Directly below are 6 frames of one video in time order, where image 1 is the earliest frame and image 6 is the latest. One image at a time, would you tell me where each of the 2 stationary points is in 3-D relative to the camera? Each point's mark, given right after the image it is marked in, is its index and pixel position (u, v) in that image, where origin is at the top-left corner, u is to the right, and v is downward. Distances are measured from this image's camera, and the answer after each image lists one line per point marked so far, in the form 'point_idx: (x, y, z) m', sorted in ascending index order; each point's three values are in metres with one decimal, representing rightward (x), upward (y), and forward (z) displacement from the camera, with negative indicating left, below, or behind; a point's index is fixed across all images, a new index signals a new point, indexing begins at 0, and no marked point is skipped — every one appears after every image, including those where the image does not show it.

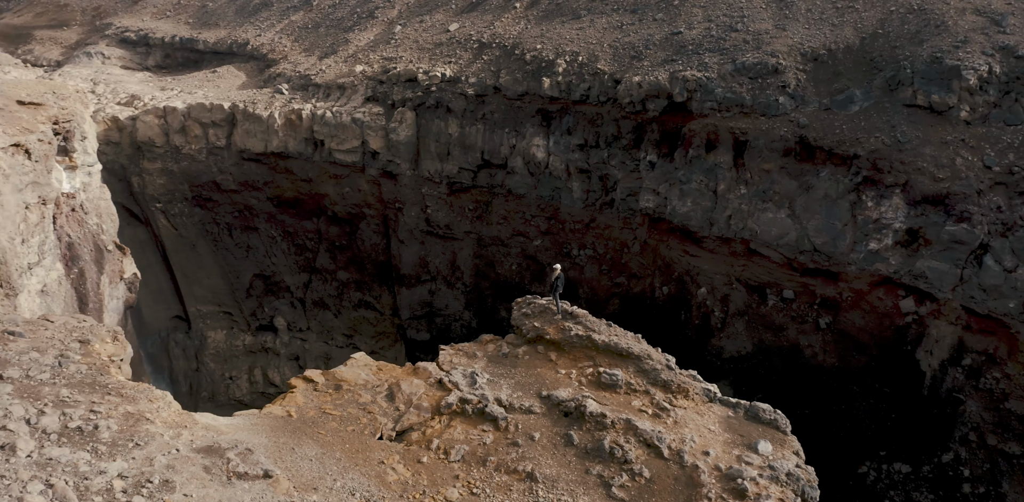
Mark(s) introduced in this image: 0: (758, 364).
0: (+4.4, -1.9, +11.6) m
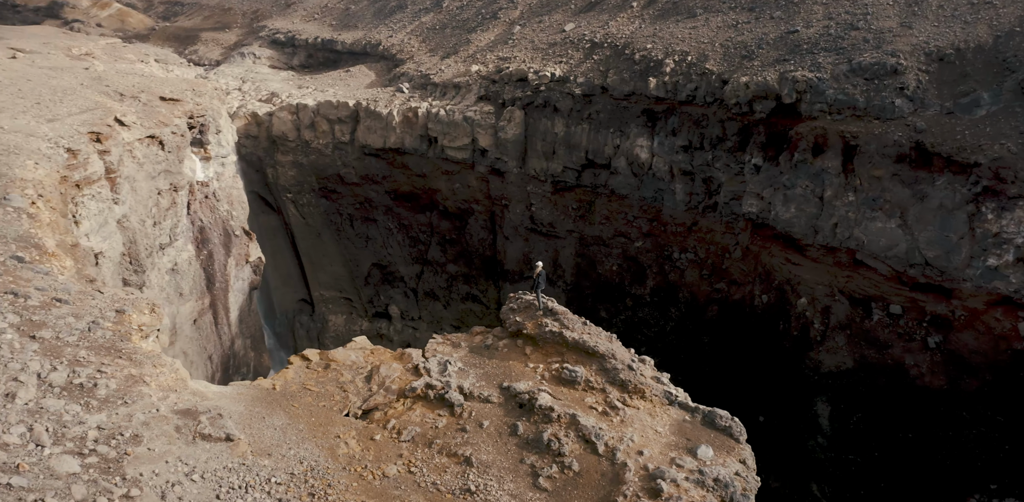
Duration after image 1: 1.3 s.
0: (+5.6, -2.1, +10.8) m
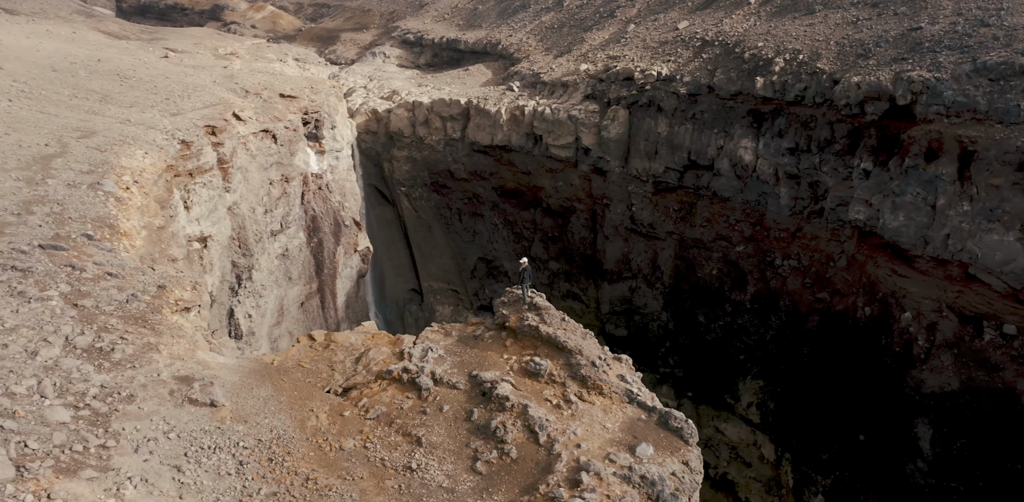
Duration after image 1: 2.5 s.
0: (+6.5, -2.3, +10.0) m
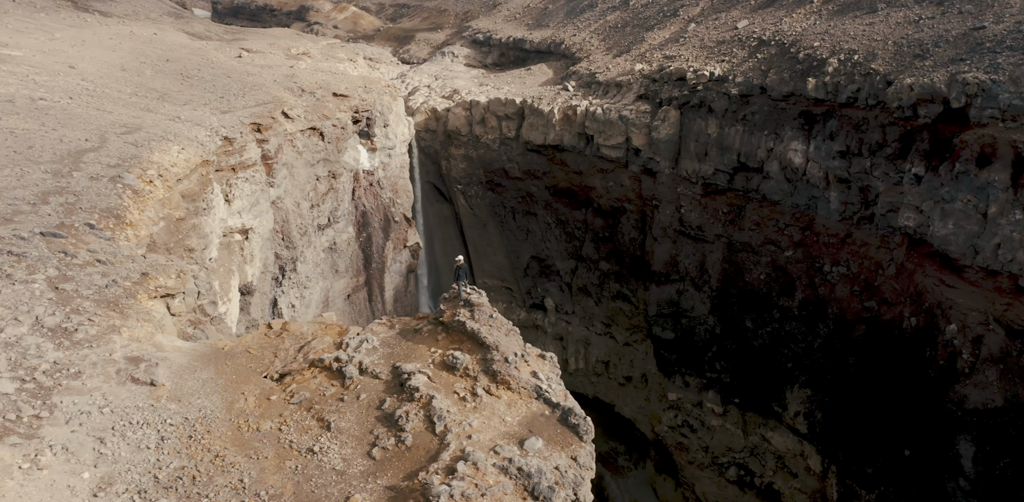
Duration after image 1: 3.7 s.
0: (+6.7, -2.4, +9.7) m
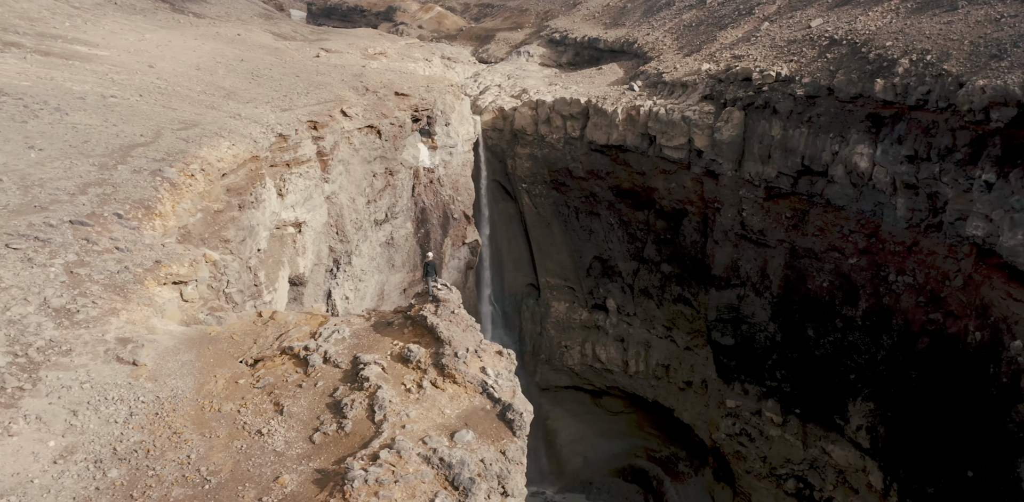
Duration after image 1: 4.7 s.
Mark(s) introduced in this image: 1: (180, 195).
0: (+7.0, -2.6, +9.1) m
1: (-3.9, +0.7, +8.0) m
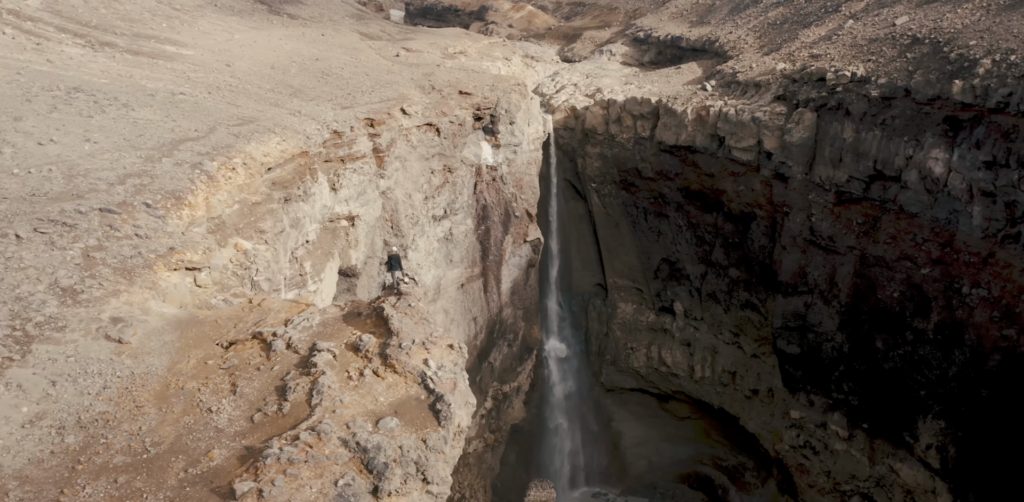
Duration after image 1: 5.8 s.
0: (+7.3, -2.8, +8.6) m
1: (-3.6, +0.8, +8.5) m
